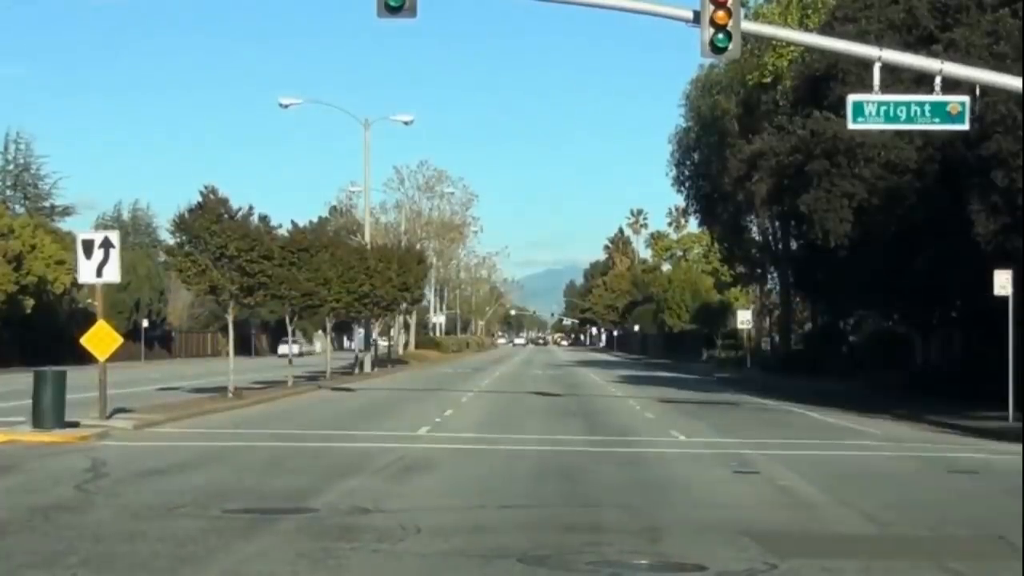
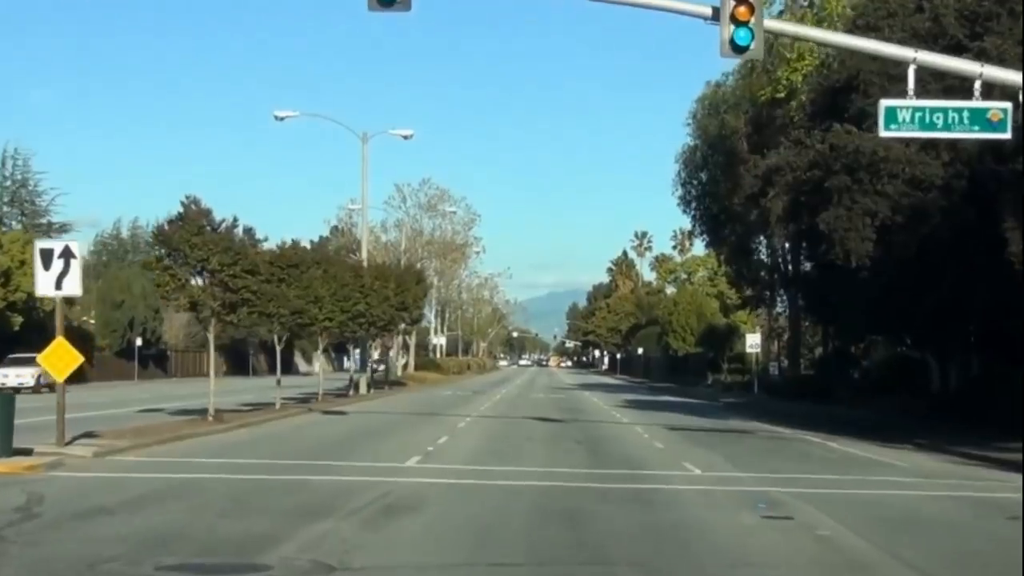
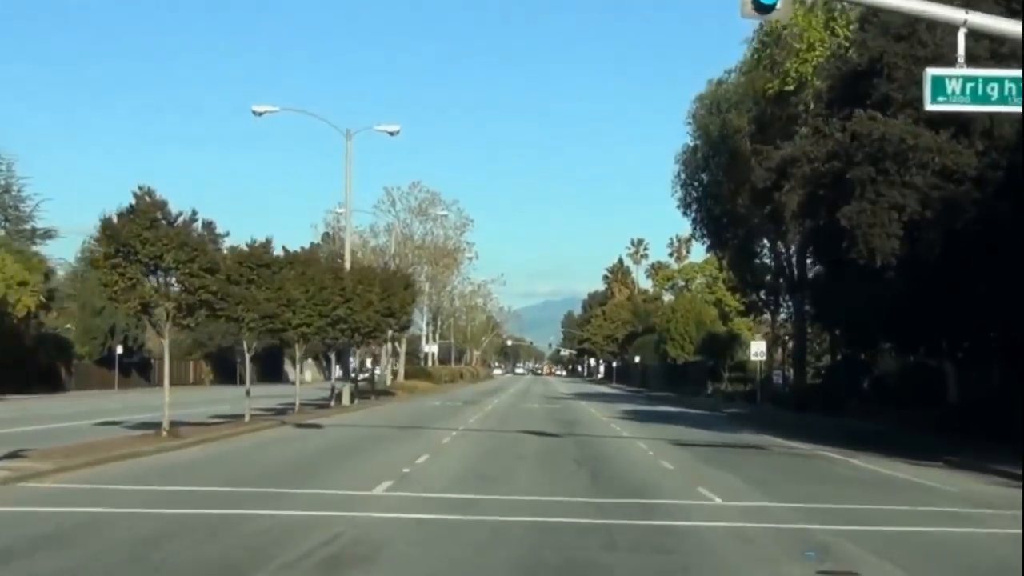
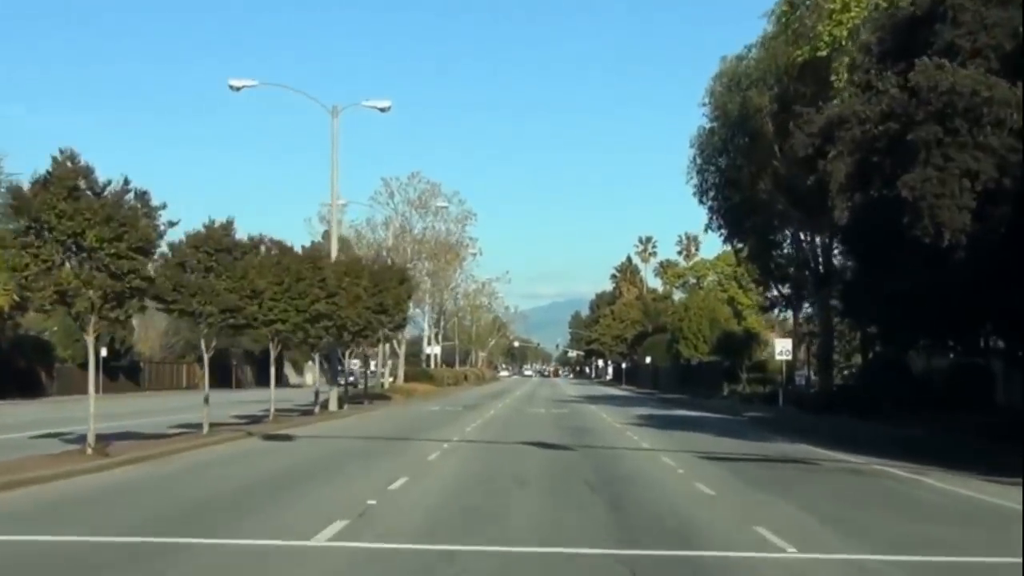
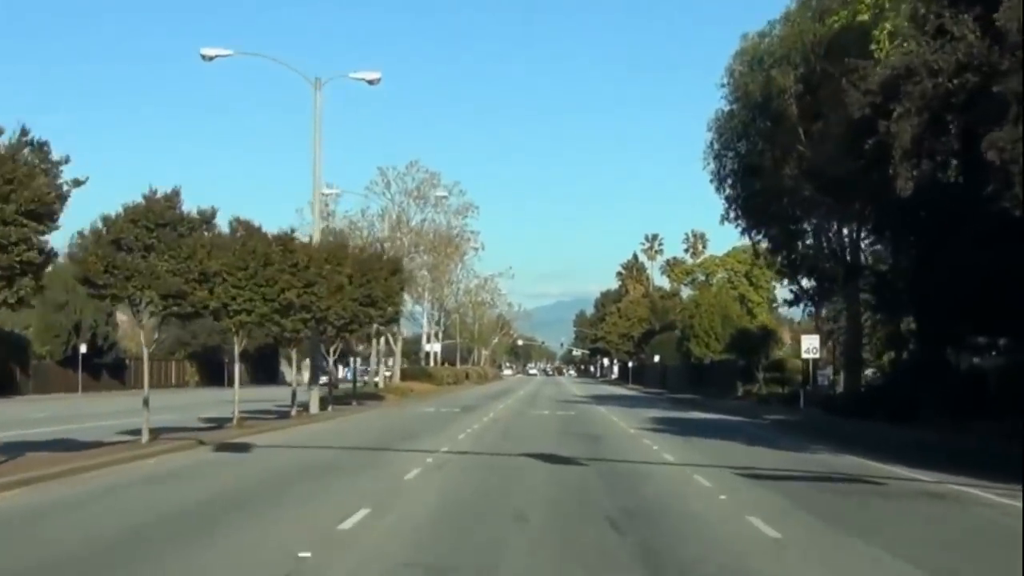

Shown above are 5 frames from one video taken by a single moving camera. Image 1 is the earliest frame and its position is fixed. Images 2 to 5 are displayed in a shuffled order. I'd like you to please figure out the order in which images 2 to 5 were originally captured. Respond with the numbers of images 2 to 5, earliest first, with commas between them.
2, 3, 4, 5
